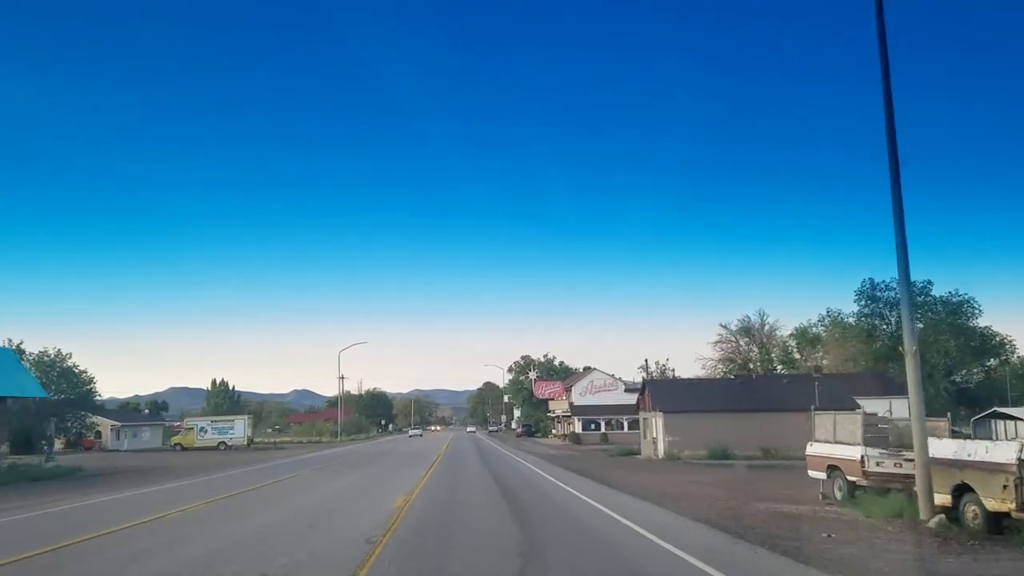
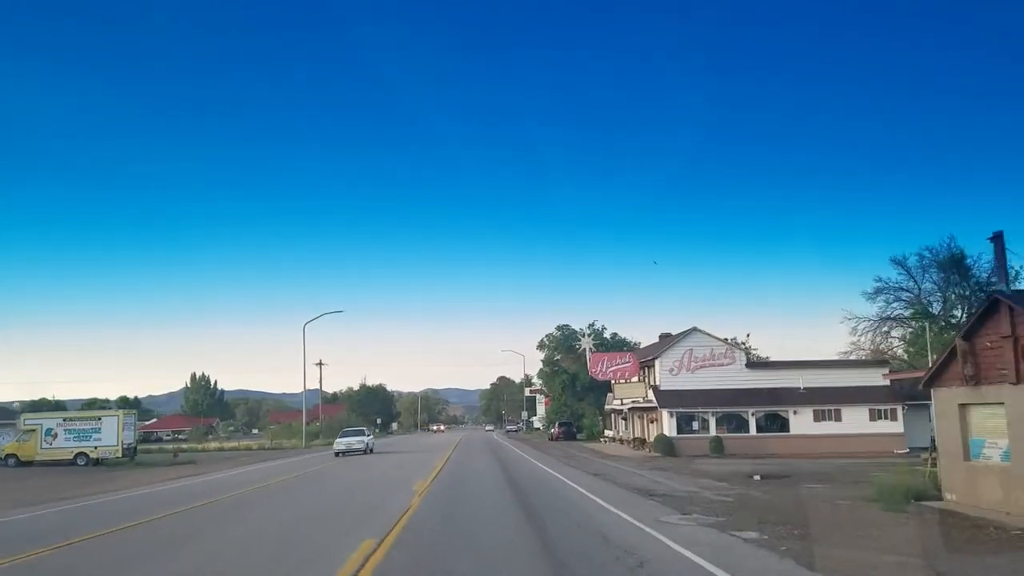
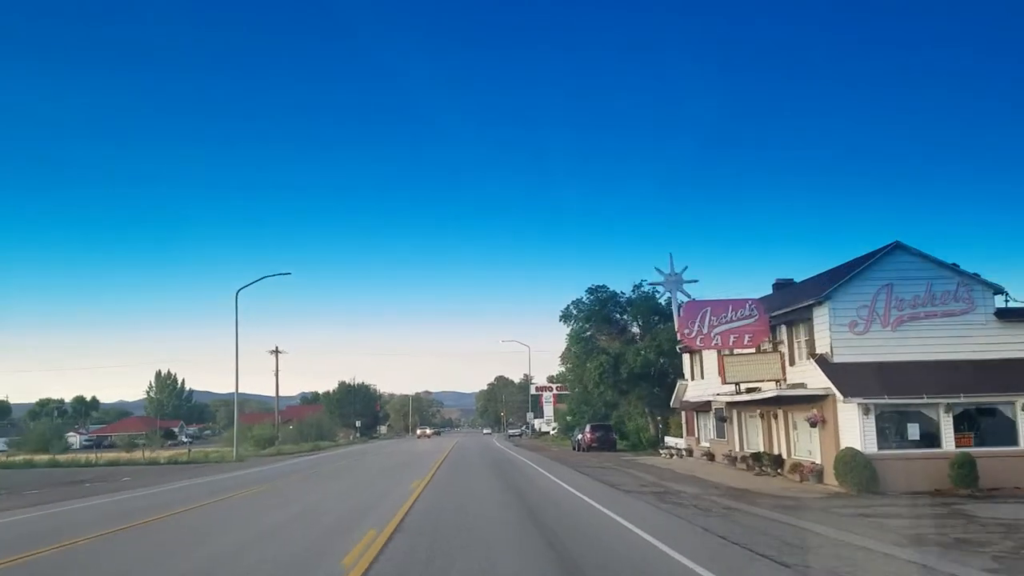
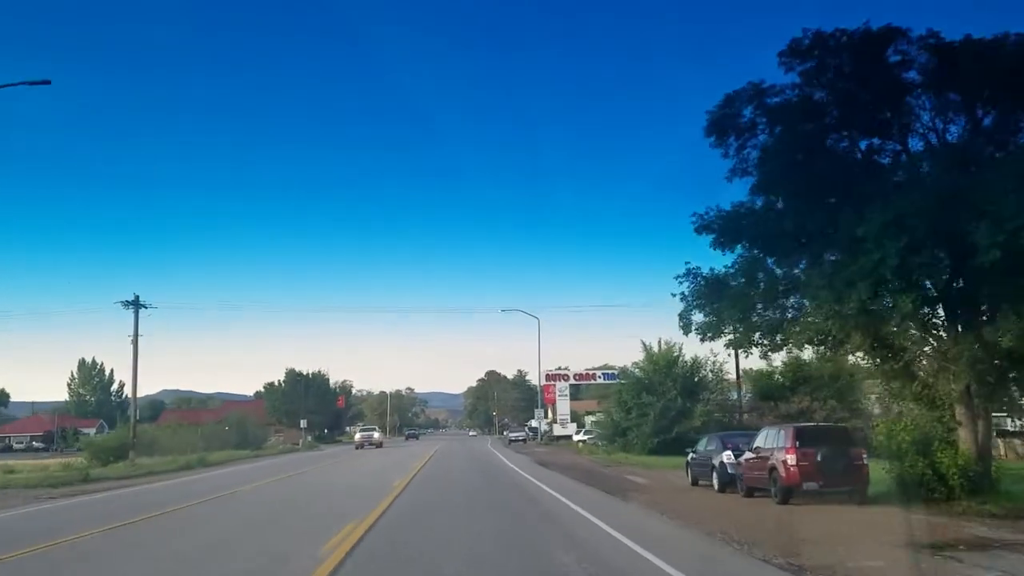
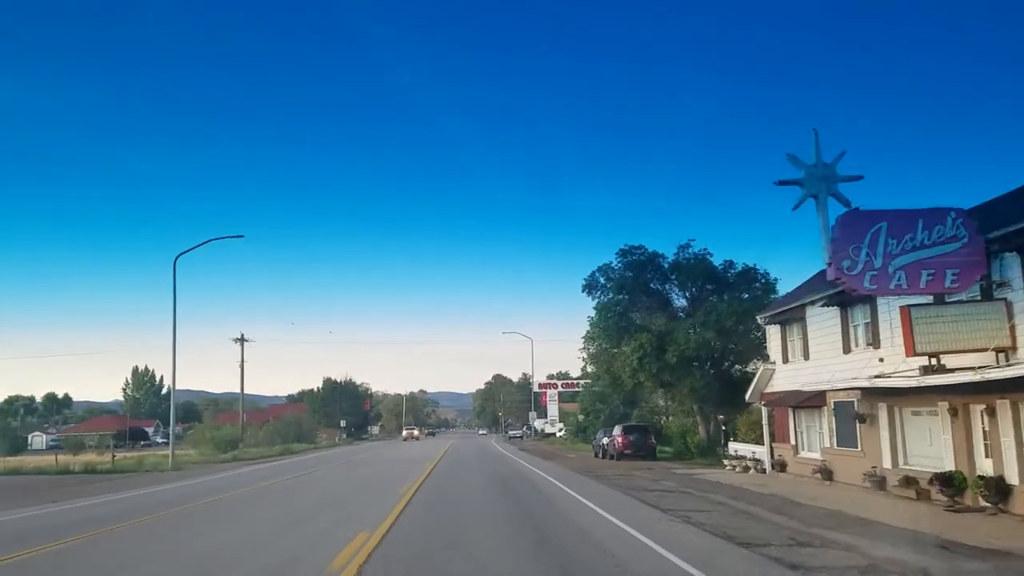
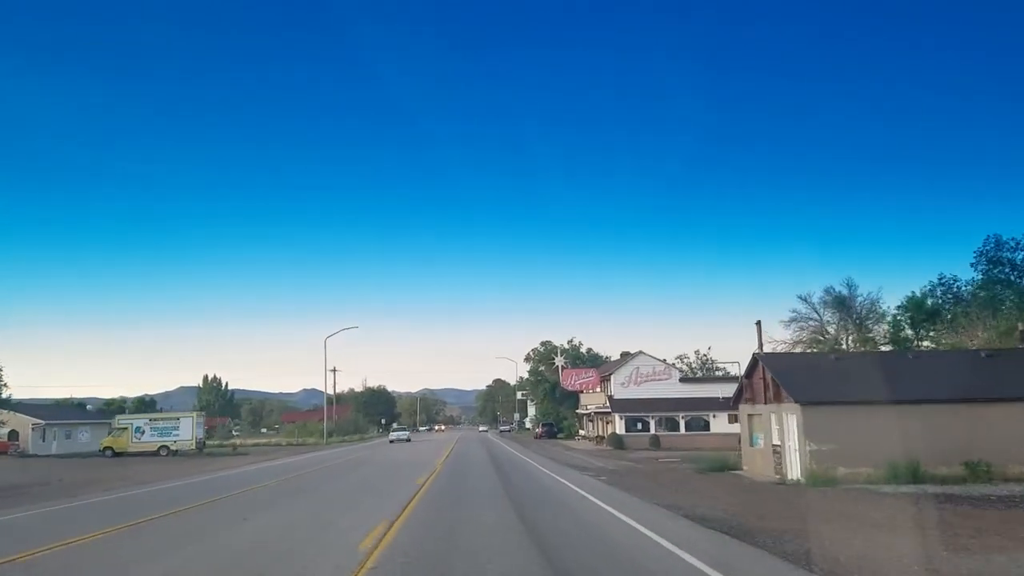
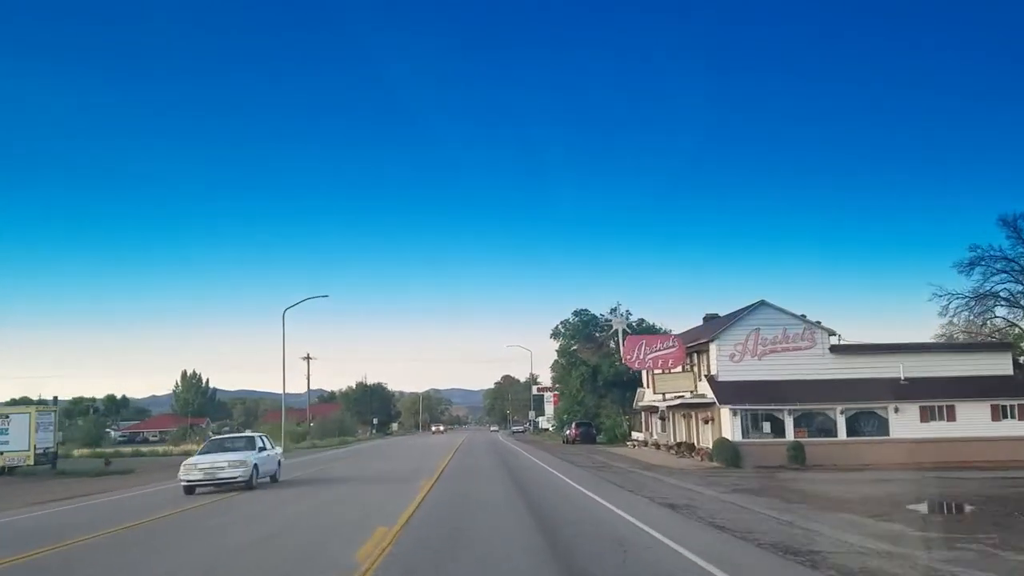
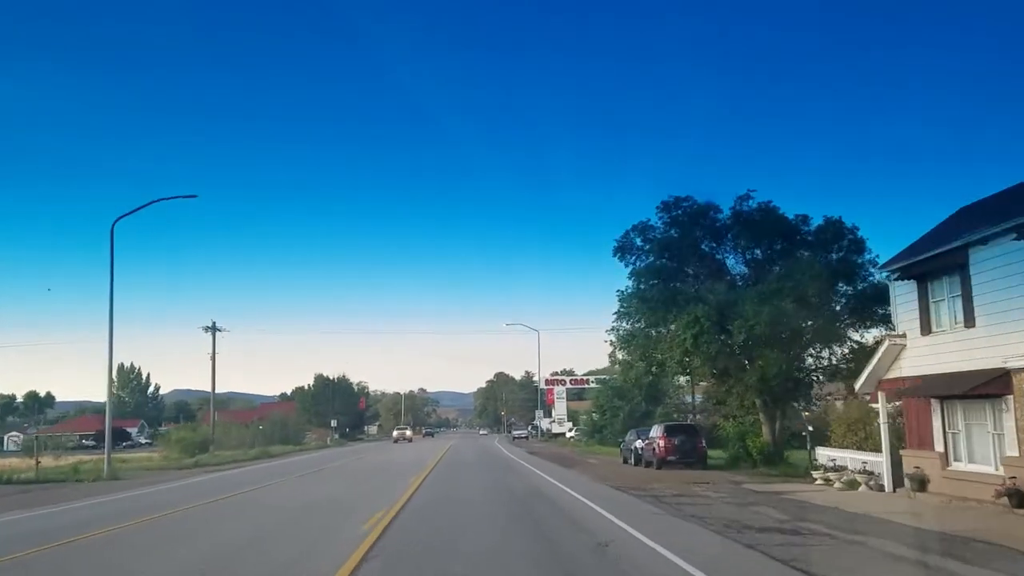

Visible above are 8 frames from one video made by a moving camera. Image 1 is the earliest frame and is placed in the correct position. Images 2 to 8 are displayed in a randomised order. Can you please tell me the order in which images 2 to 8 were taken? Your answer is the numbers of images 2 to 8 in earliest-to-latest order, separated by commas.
6, 2, 7, 3, 5, 8, 4
